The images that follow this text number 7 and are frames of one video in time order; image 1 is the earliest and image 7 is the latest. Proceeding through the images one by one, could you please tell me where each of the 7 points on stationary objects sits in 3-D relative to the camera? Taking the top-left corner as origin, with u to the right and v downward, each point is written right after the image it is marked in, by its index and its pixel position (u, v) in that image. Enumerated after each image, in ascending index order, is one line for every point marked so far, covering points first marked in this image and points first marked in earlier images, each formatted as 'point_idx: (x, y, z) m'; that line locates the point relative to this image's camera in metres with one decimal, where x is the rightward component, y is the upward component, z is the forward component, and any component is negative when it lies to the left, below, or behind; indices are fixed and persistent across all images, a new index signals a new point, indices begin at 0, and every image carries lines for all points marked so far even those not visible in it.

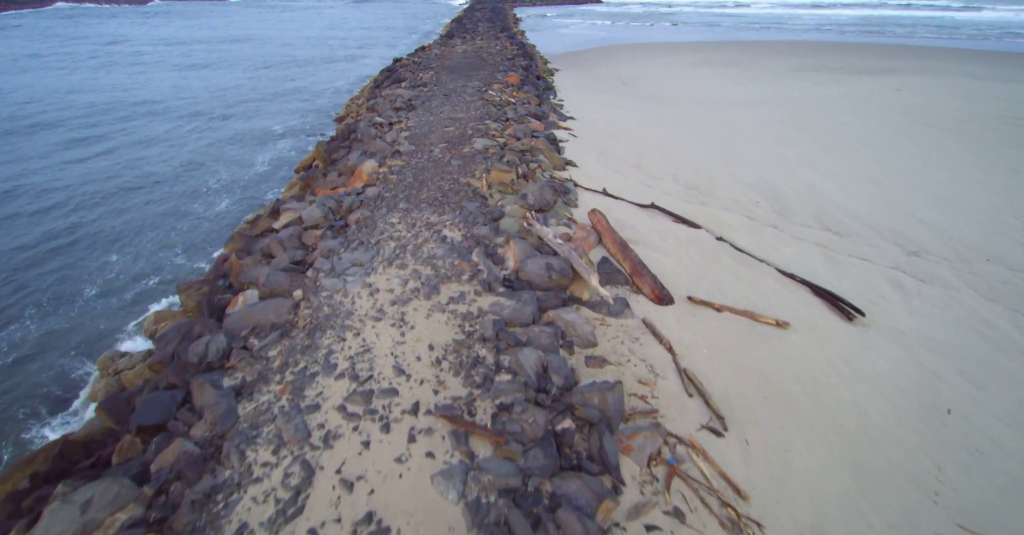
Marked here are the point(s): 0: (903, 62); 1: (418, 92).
0: (+15.6, +8.3, +16.3) m
1: (-2.0, +3.8, +8.7) m
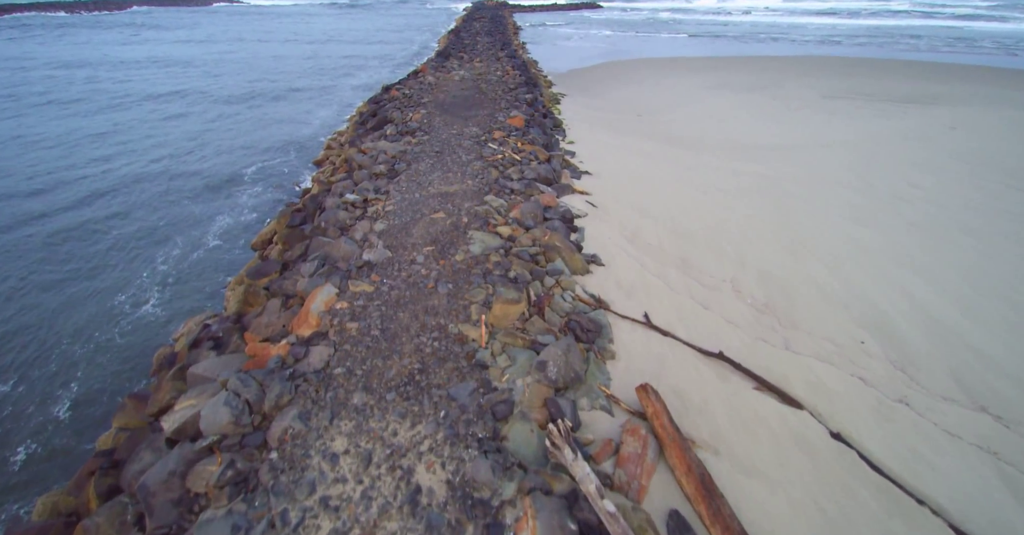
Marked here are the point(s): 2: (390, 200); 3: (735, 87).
0: (+15.7, +6.7, +14.9) m
1: (-1.9, +2.2, +7.3) m
2: (-1.6, +0.9, +5.3) m
3: (+8.5, +6.9, +15.5) m
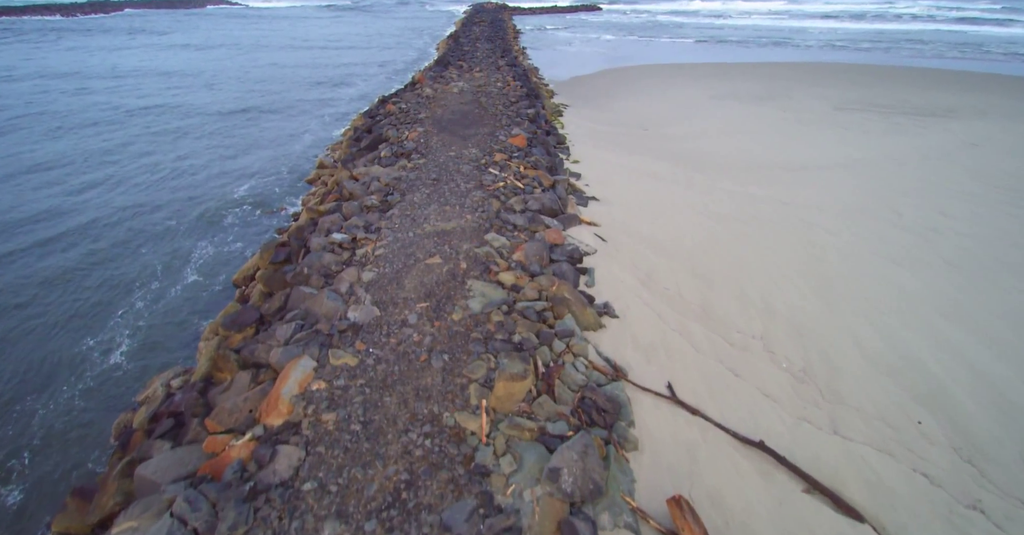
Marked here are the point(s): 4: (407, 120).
0: (+15.7, +6.2, +14.5) m
1: (-1.9, +1.7, +6.9) m
2: (-1.5, +0.3, +4.8) m
3: (+8.5, +6.3, +15.0) m
4: (-2.5, +3.5, +9.7) m
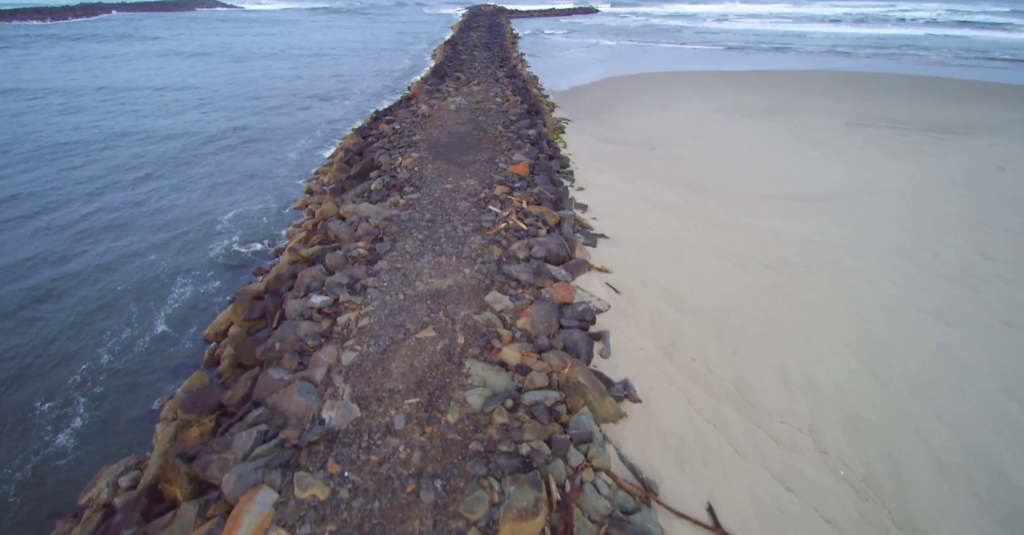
0: (+15.7, +5.5, +14.0) m
1: (-1.9, +1.0, +6.3) m
2: (-1.5, -0.4, +4.2) m
3: (+8.5, +5.6, +14.5) m
4: (-2.5, +2.8, +9.1) m
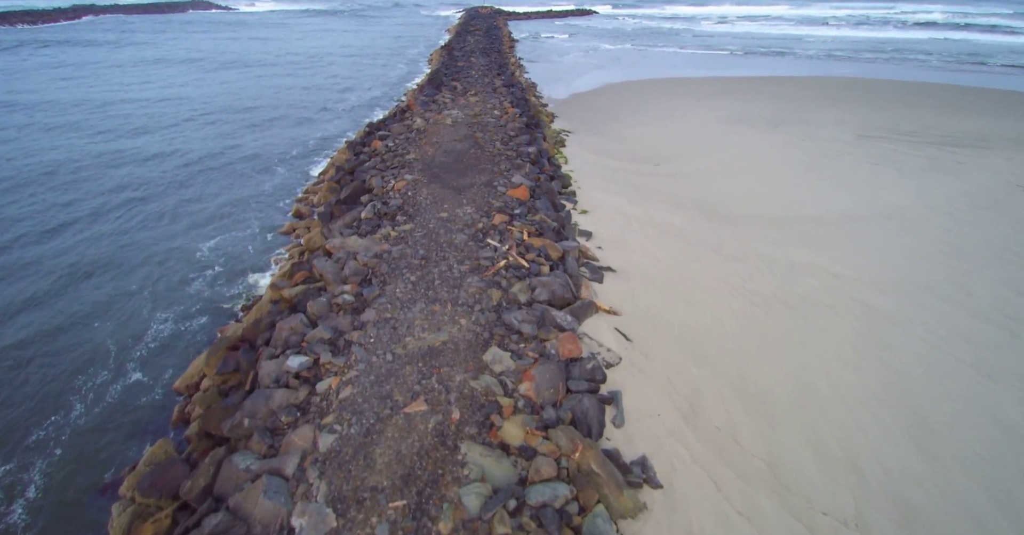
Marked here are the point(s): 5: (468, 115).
0: (+15.7, +5.0, +13.6) m
1: (-1.9, +0.4, +5.8) m
2: (-1.5, -0.9, +3.7) m
3: (+8.4, +5.1, +14.1) m
4: (-2.5, +2.3, +8.7) m
5: (-1.3, +4.4, +11.7) m
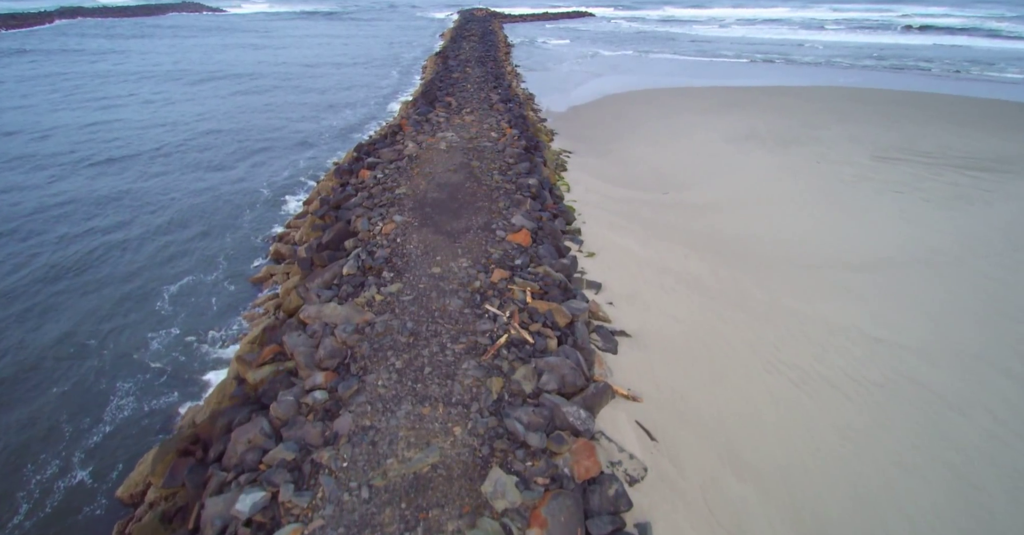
0: (+15.6, +4.1, +13.0) m
1: (-1.8, -0.5, +5.1) m
2: (-1.4, -1.8, +3.0) m
3: (+8.4, +4.2, +13.5) m
4: (-2.5, +1.4, +7.9) m
5: (-1.3, +3.5, +11.0) m
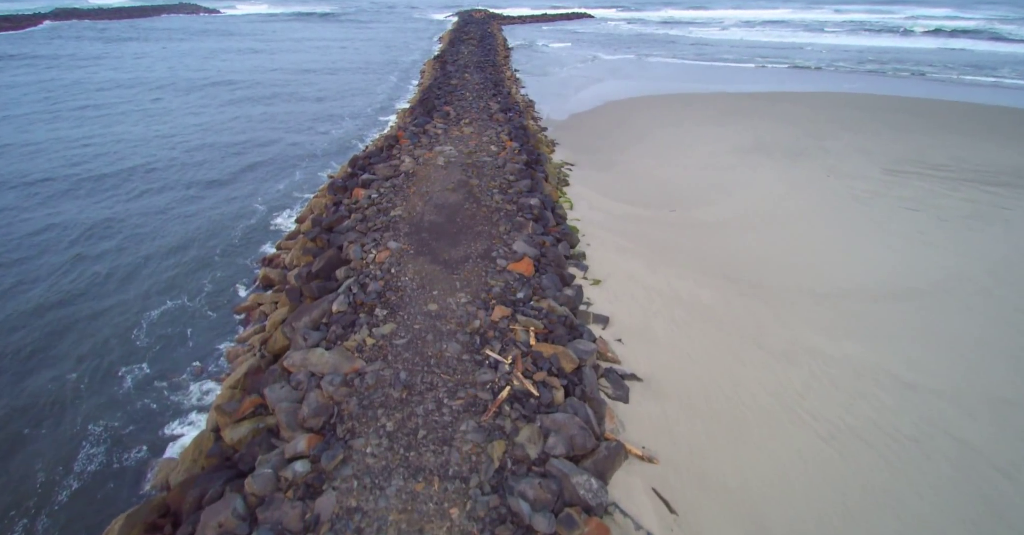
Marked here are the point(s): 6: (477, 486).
0: (+15.6, +3.7, +12.6) m
1: (-1.8, -1.0, +4.7) m
2: (-1.4, -2.3, +2.6) m
3: (+8.4, +3.7, +13.1) m
4: (-2.5, +0.9, +7.5) m
5: (-1.3, +3.0, +10.6) m
6: (-0.3, -1.8, +3.4) m
